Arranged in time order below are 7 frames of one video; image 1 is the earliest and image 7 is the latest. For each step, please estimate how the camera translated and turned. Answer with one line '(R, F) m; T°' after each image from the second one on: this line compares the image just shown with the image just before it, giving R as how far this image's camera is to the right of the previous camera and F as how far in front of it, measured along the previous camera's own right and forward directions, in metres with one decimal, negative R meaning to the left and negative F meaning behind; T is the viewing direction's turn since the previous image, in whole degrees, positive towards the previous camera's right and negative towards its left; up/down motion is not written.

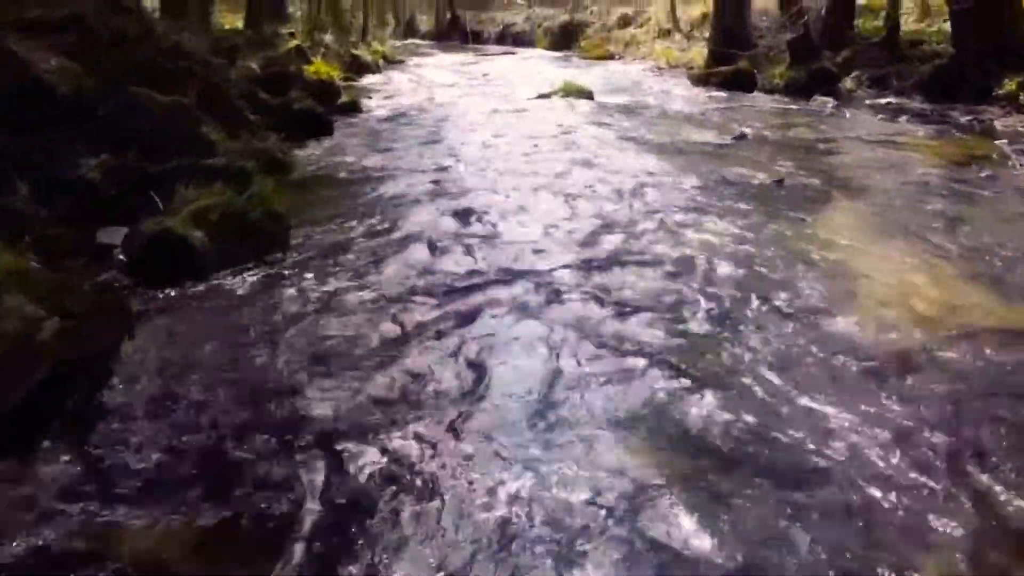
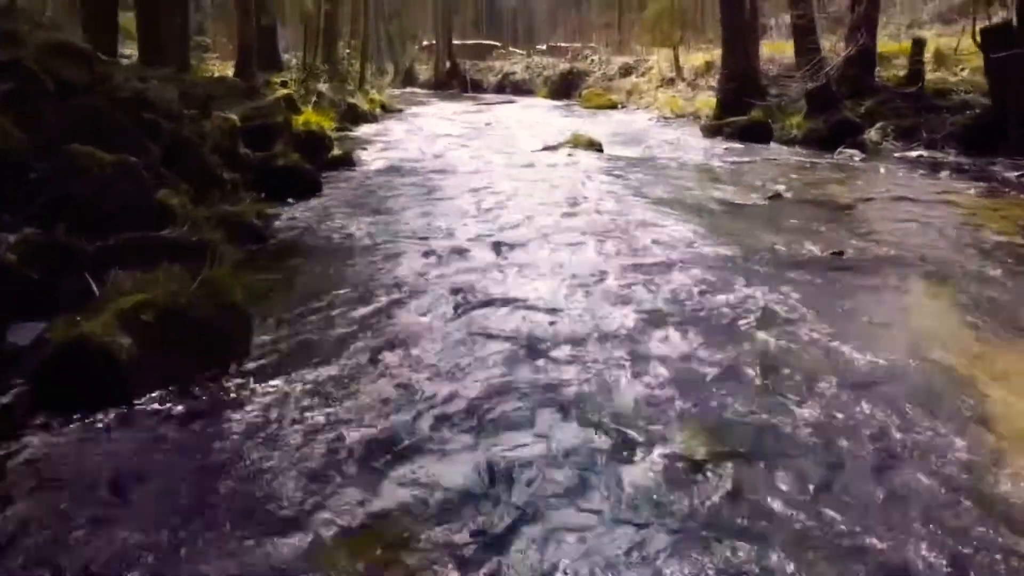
(-0.1, +1.0) m; 0°
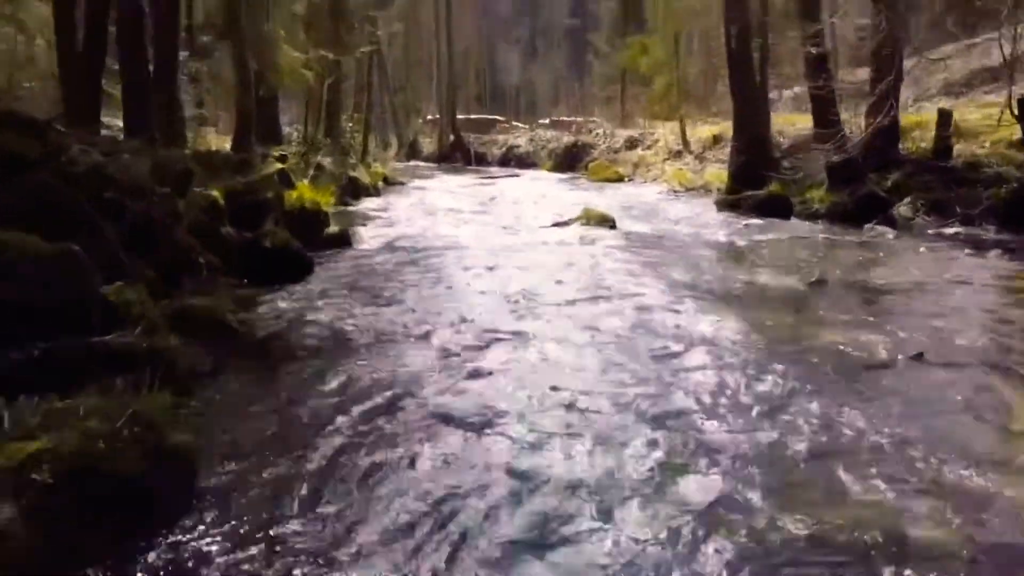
(-0.1, +0.9) m; 0°
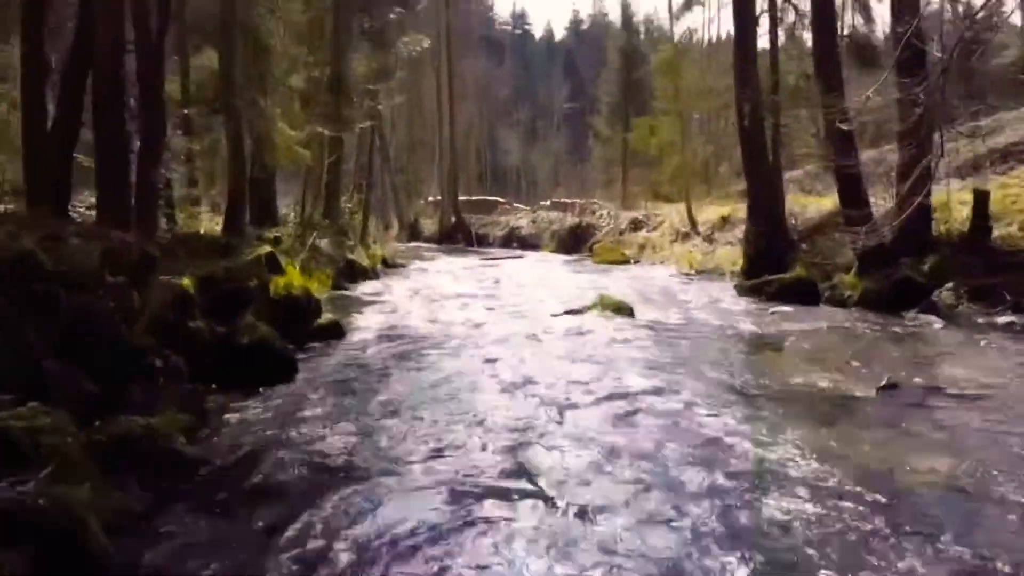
(-0.1, +1.0) m; 0°
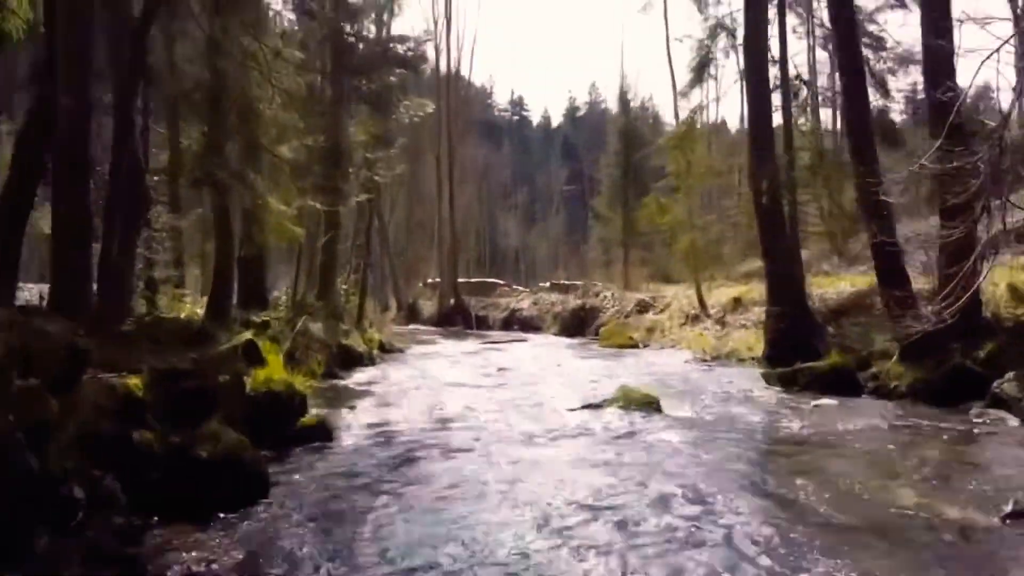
(-0.2, +1.2) m; 0°
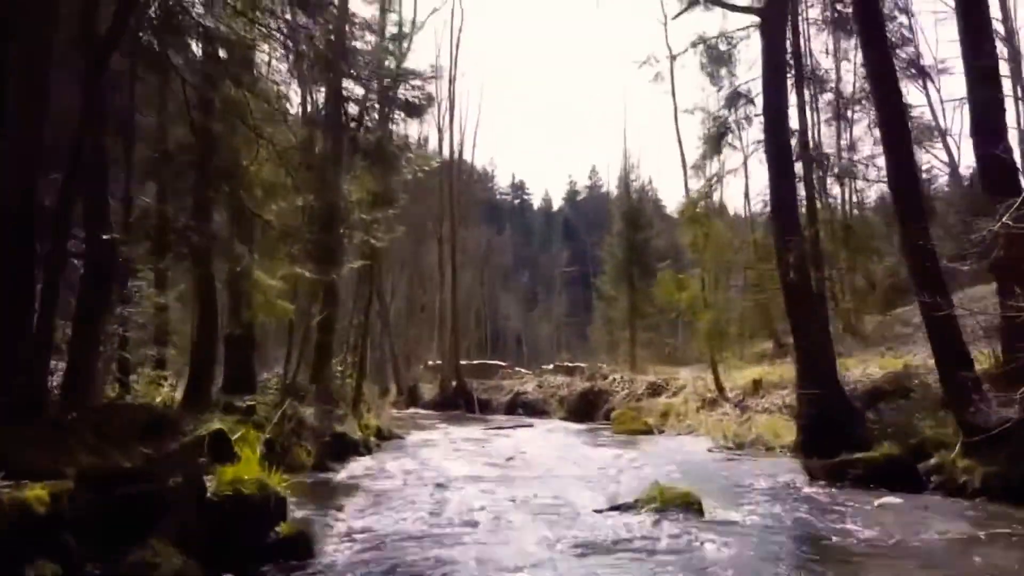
(-0.2, +1.3) m; 0°
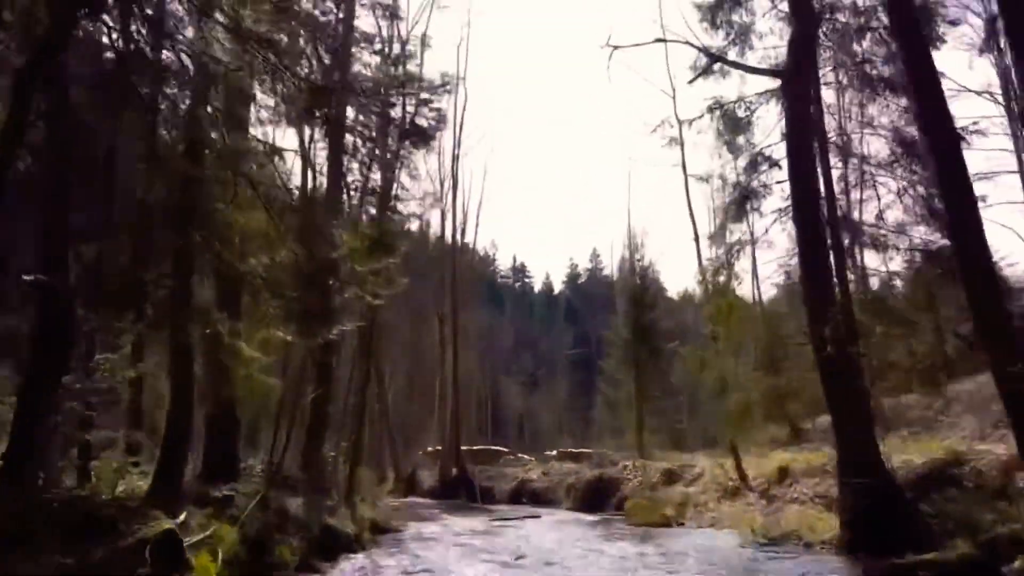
(-0.2, +1.4) m; 0°
